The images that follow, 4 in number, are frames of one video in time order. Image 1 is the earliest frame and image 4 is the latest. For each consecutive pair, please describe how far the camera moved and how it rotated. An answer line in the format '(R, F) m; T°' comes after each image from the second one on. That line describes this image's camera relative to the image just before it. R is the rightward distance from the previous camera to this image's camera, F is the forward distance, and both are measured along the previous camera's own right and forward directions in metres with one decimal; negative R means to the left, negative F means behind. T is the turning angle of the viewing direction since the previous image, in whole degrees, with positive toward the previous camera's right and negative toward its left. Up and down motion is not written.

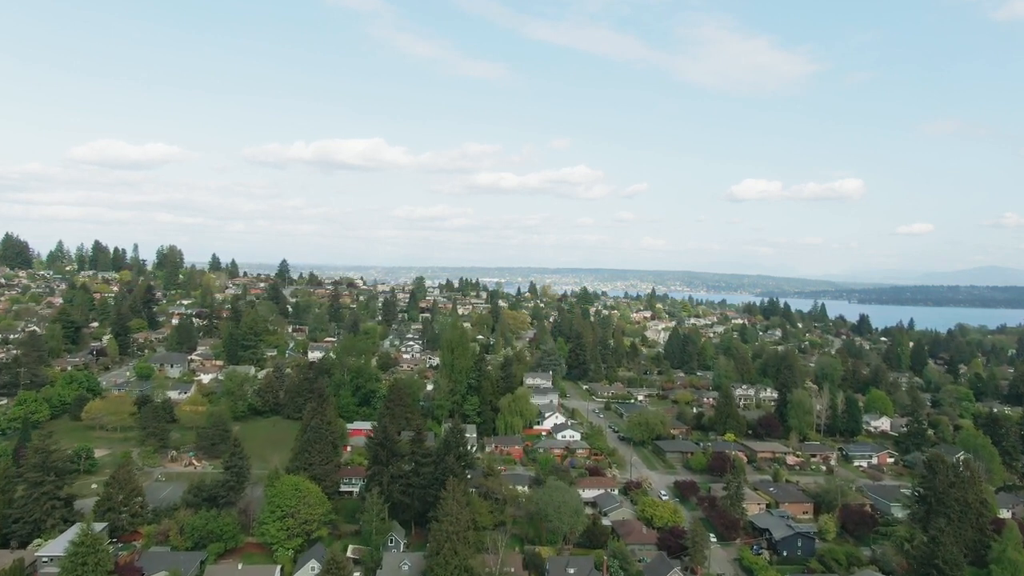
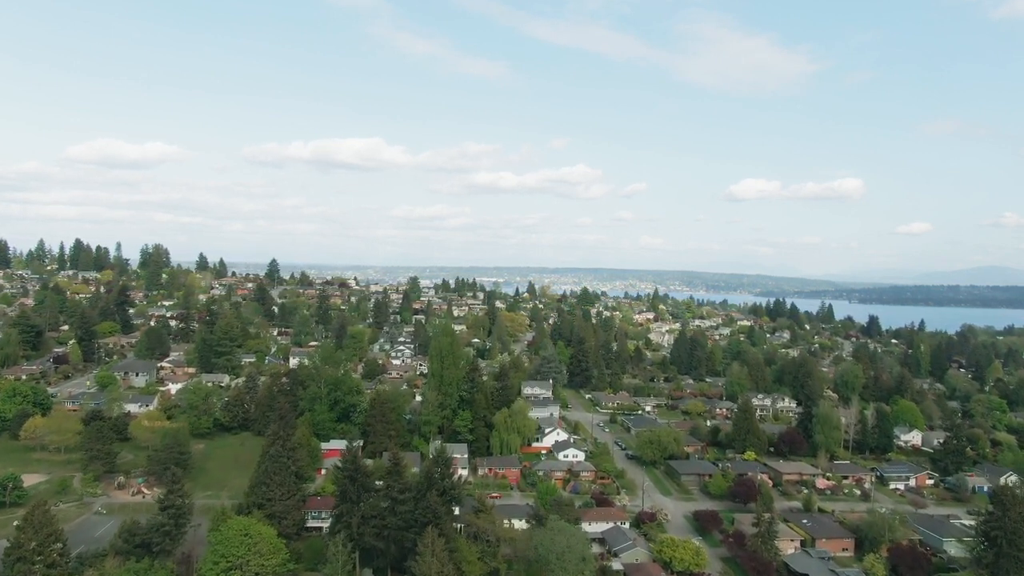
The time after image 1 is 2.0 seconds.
(+0.1, +2.3) m; 0°
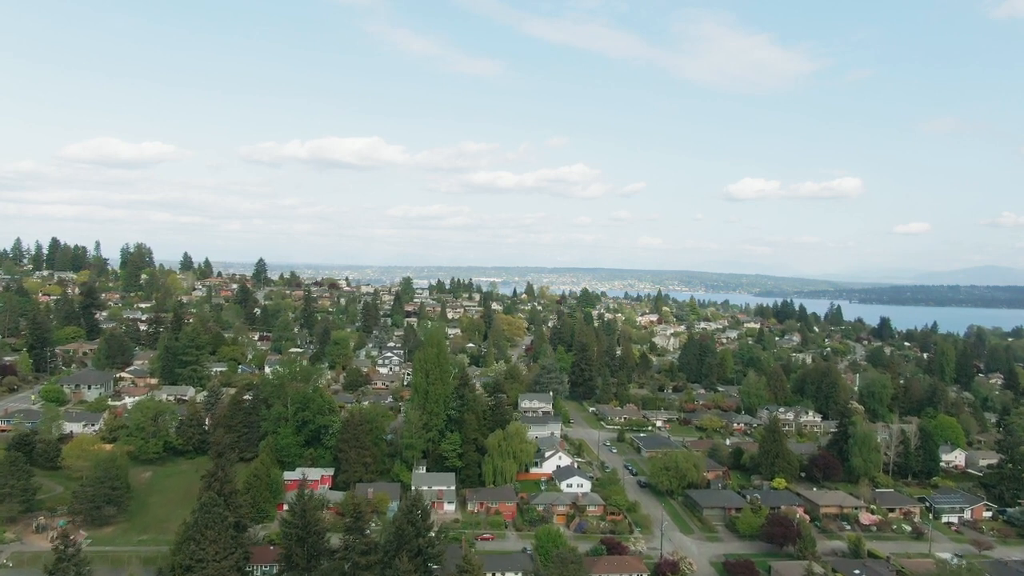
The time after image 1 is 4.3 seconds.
(+0.1, +2.6) m; 0°
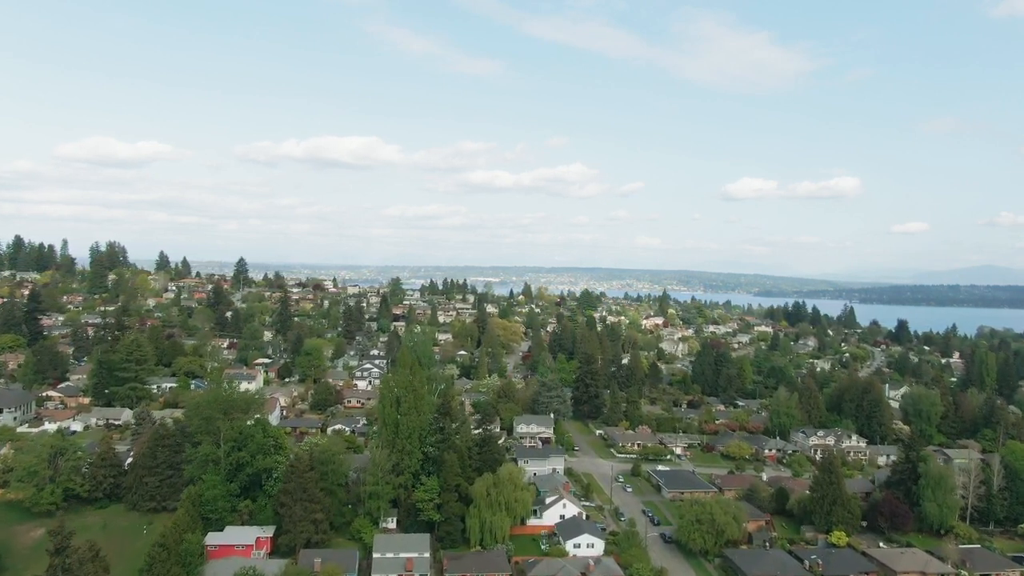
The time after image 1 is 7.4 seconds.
(+0.1, +3.6) m; 0°
